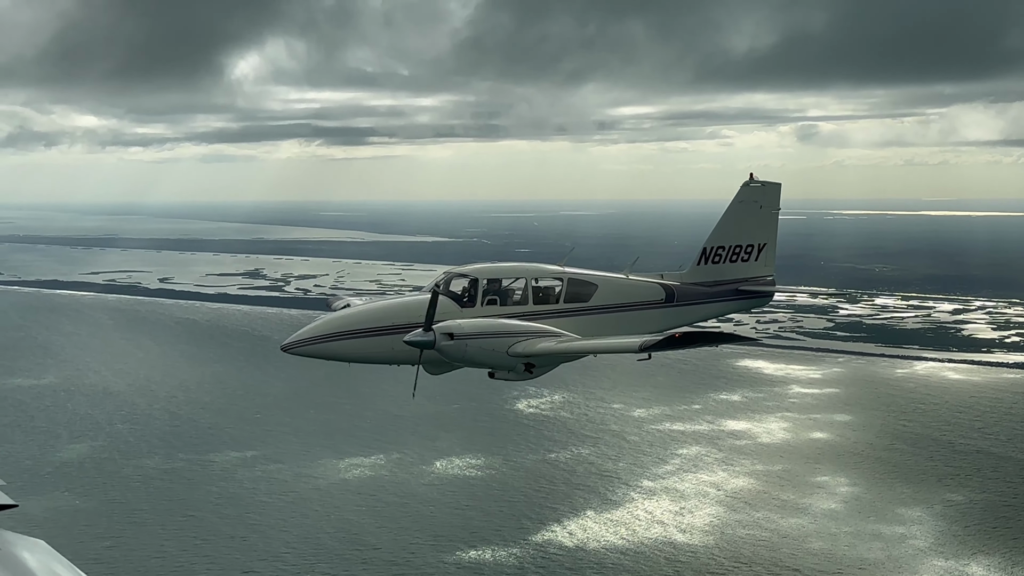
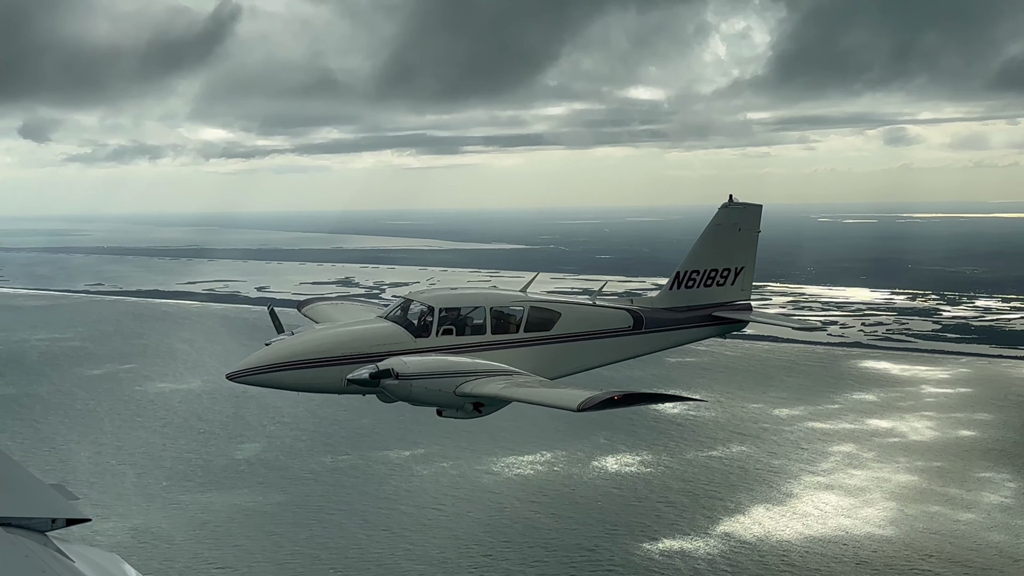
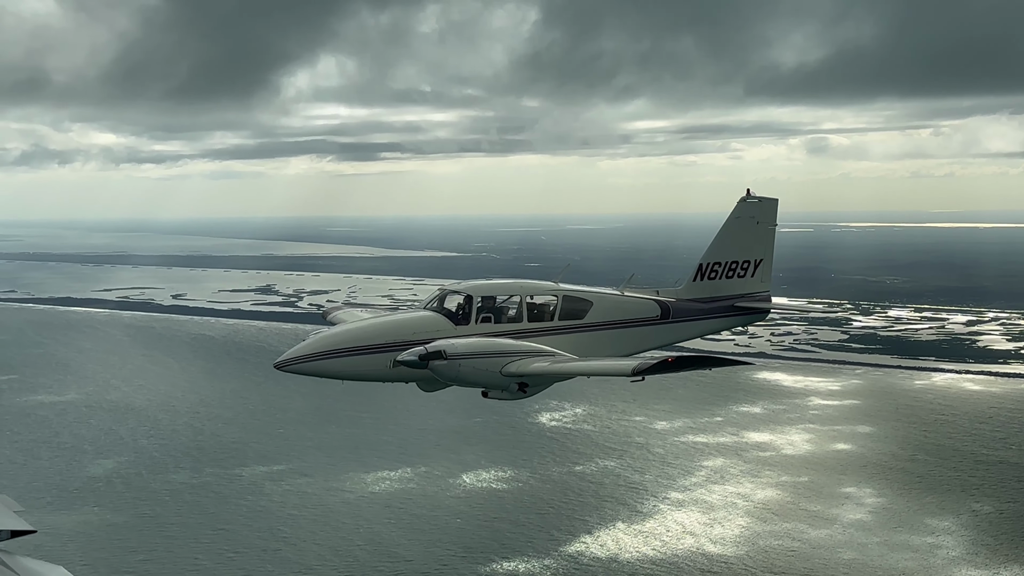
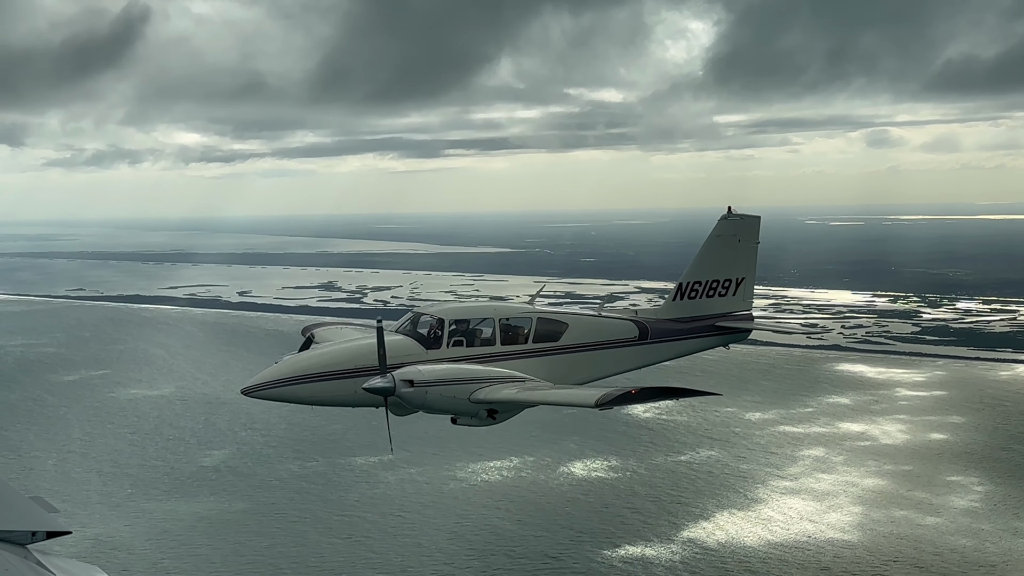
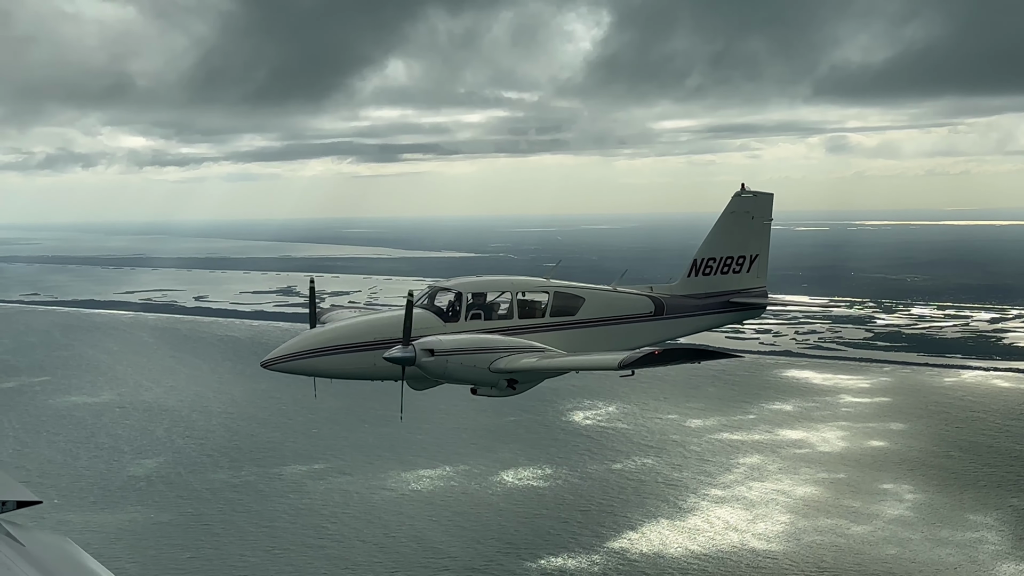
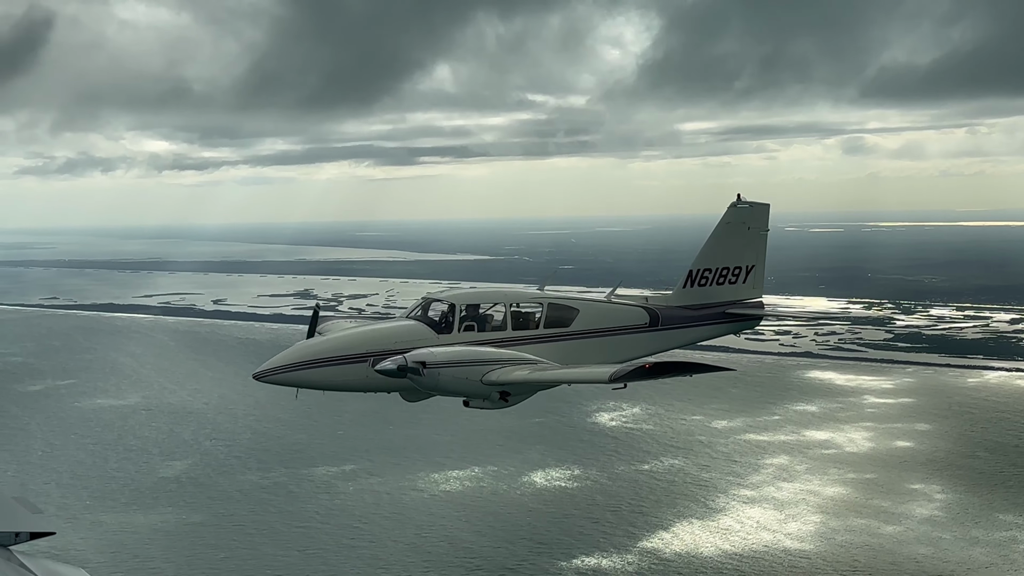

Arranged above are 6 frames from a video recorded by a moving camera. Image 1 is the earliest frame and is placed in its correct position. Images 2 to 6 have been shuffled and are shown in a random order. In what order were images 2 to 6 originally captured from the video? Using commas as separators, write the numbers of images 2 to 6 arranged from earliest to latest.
3, 5, 6, 4, 2
